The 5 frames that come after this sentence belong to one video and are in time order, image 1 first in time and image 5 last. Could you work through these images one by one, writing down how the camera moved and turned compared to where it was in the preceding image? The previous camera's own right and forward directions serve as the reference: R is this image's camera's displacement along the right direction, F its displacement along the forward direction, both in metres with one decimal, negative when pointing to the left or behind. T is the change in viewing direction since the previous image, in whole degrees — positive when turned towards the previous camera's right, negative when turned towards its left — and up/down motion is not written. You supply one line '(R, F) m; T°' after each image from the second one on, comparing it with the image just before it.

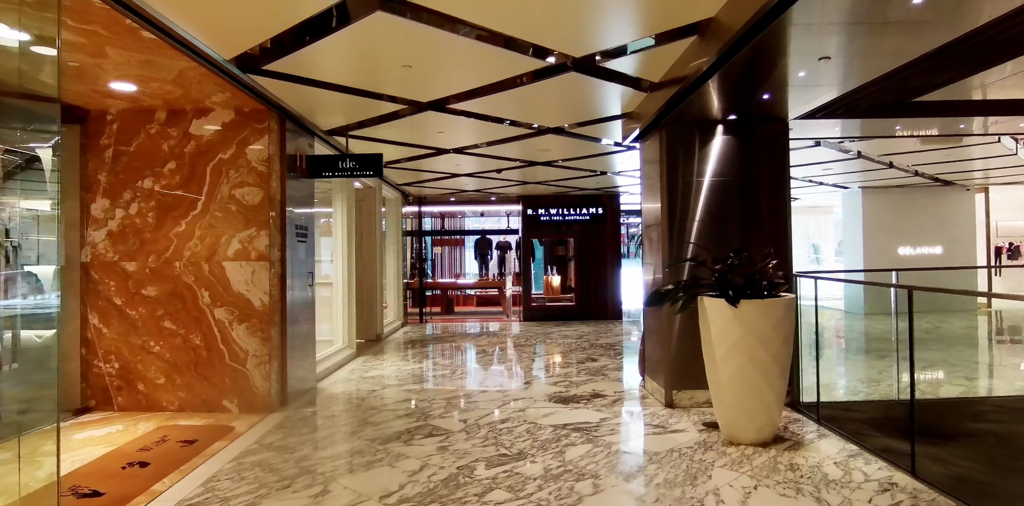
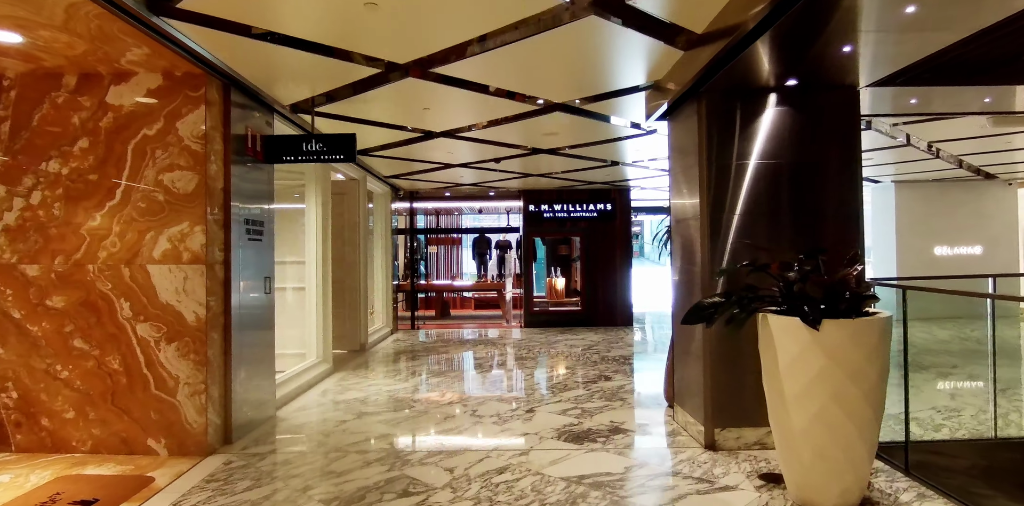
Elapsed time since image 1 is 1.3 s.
(0.0, +1.0) m; 0°
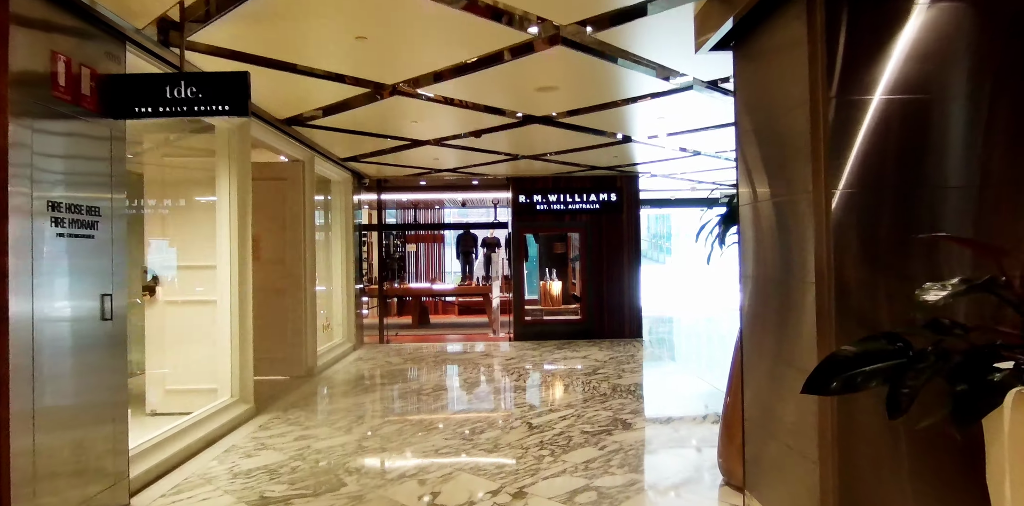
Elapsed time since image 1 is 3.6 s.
(+0.1, +1.6) m; +1°
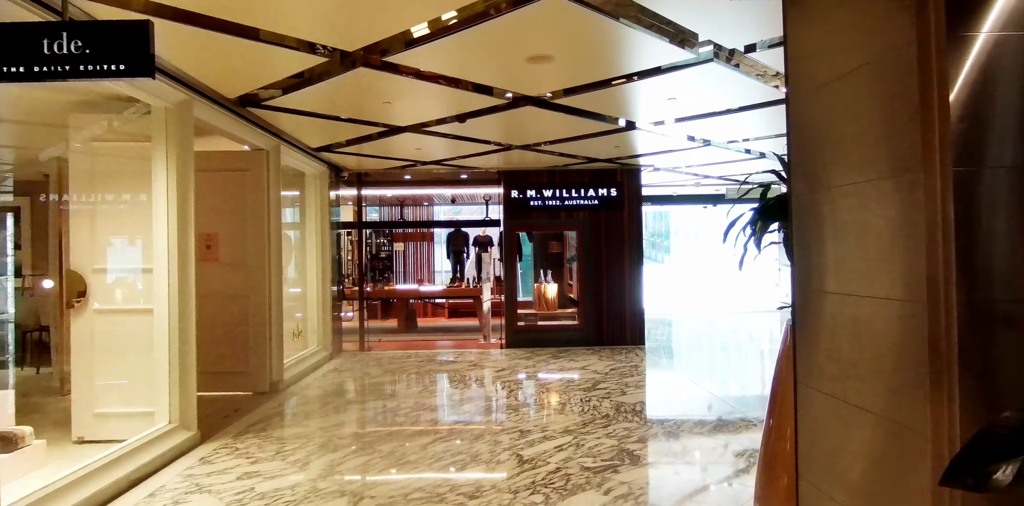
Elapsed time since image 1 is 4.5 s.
(+0.1, +0.7) m; 0°
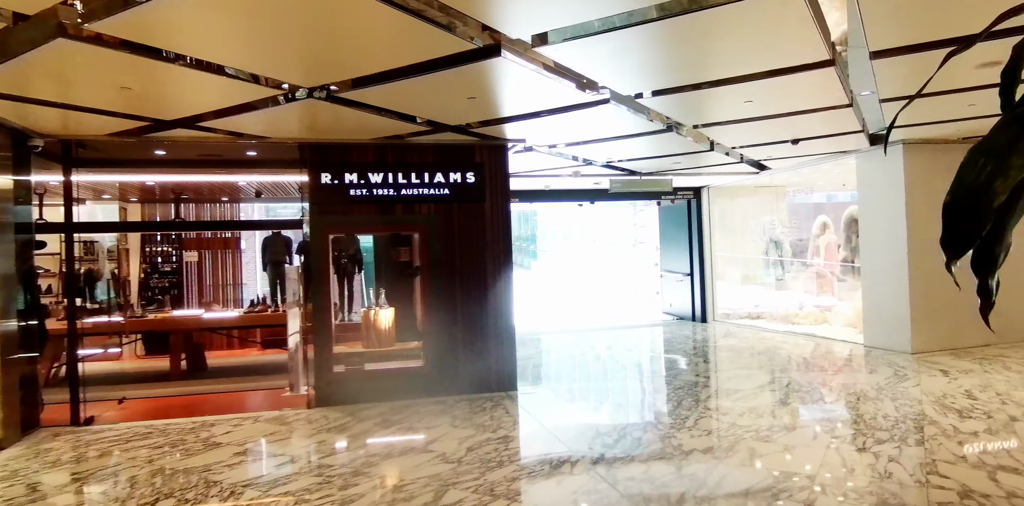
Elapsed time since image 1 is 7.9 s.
(+0.5, +2.3) m; +14°
